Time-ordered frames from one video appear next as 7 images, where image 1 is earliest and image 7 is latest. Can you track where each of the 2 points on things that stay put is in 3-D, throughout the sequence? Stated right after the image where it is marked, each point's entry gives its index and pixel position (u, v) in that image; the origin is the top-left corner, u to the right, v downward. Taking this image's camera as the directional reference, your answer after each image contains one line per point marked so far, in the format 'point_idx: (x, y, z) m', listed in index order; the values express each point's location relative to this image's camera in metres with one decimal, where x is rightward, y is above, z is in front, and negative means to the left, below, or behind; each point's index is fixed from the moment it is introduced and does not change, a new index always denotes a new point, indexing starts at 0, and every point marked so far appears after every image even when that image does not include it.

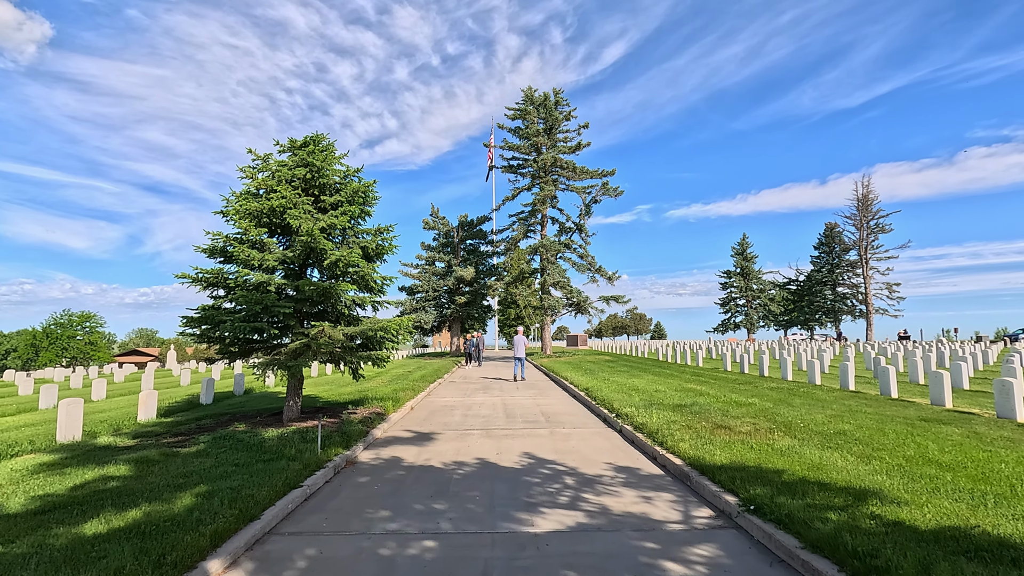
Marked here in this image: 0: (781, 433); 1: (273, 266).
0: (+4.0, -2.1, +7.7) m
1: (-4.2, +0.4, +9.2) m
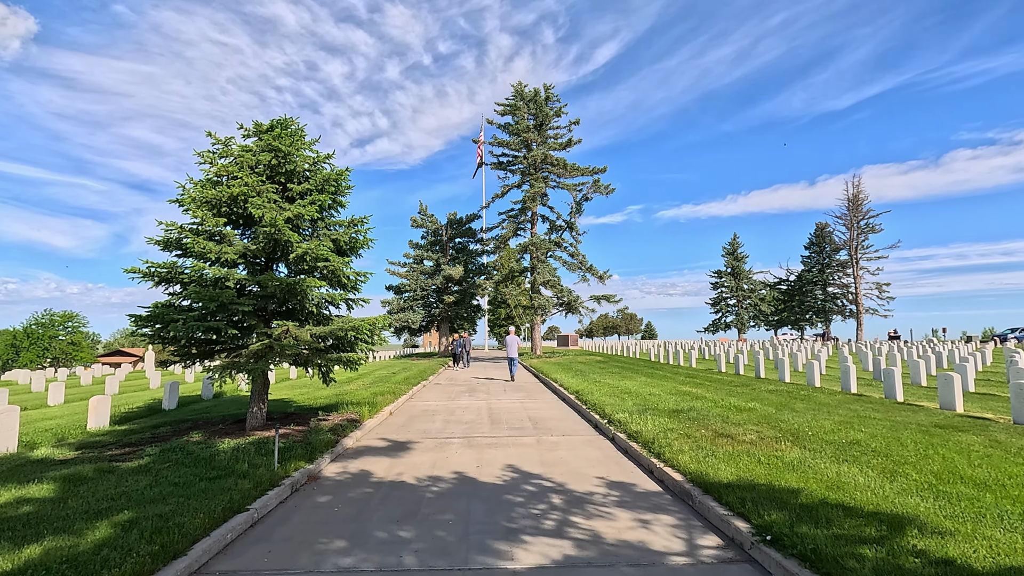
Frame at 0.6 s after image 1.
0: (+3.7, -2.1, +7.0) m
1: (-4.4, +0.4, +8.3) m
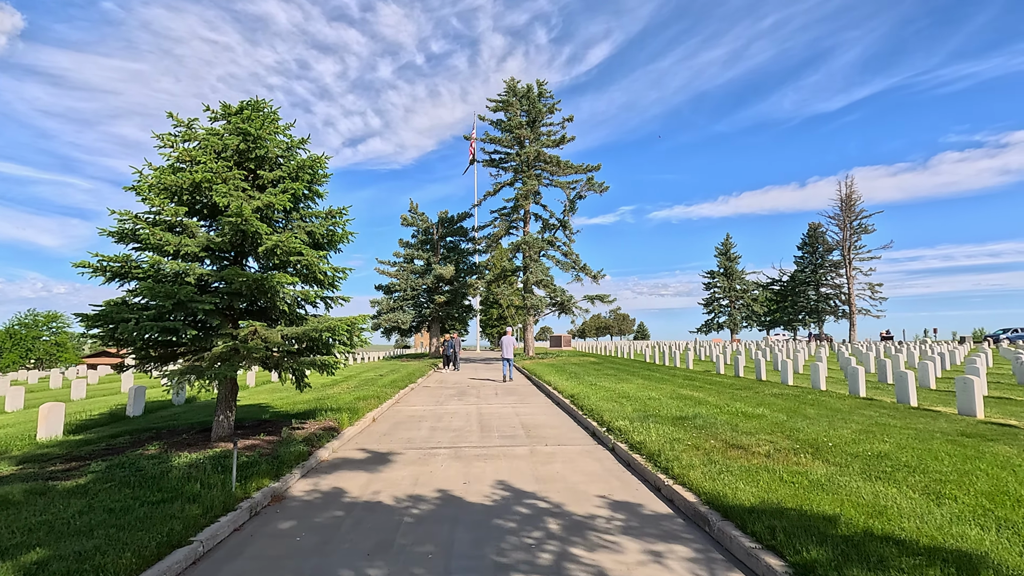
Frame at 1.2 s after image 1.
0: (+3.6, -2.0, +6.3) m
1: (-4.5, +0.5, +7.6) m
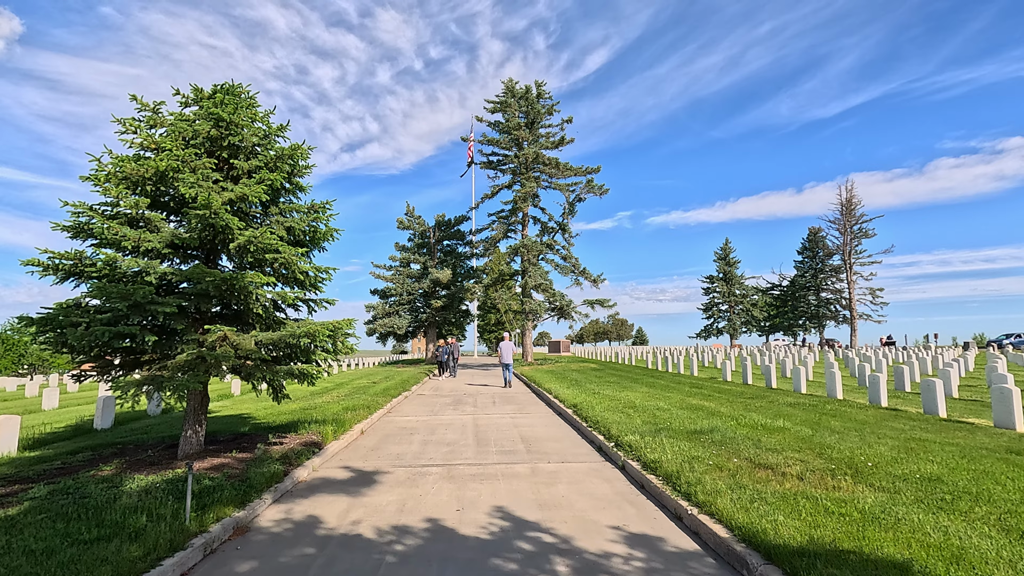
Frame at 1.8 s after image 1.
0: (+3.6, -2.0, +5.6) m
1: (-4.6, +0.5, +6.8) m
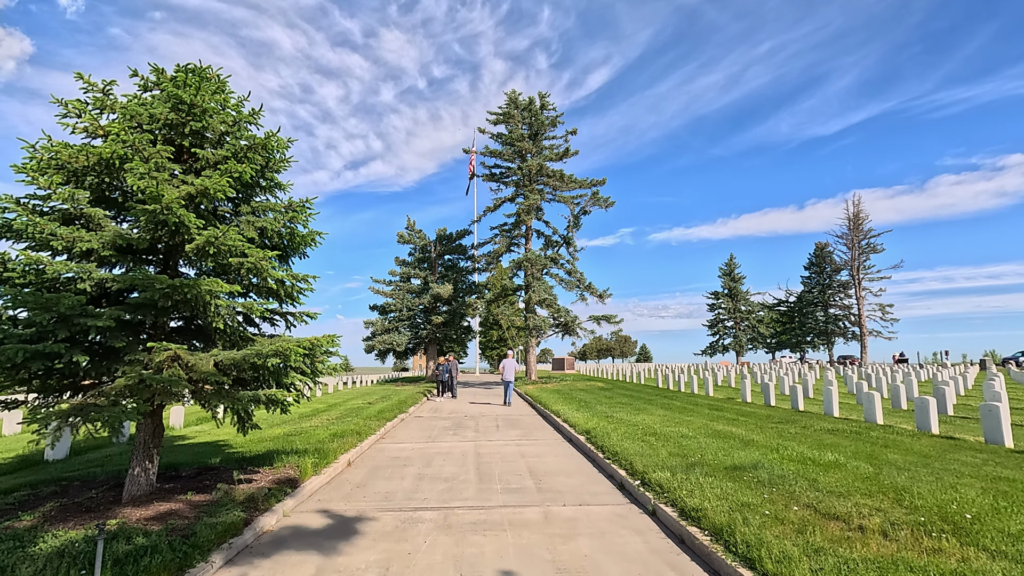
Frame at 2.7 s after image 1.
0: (+3.7, -2.1, +4.4) m
1: (-4.5, +0.4, +5.7) m
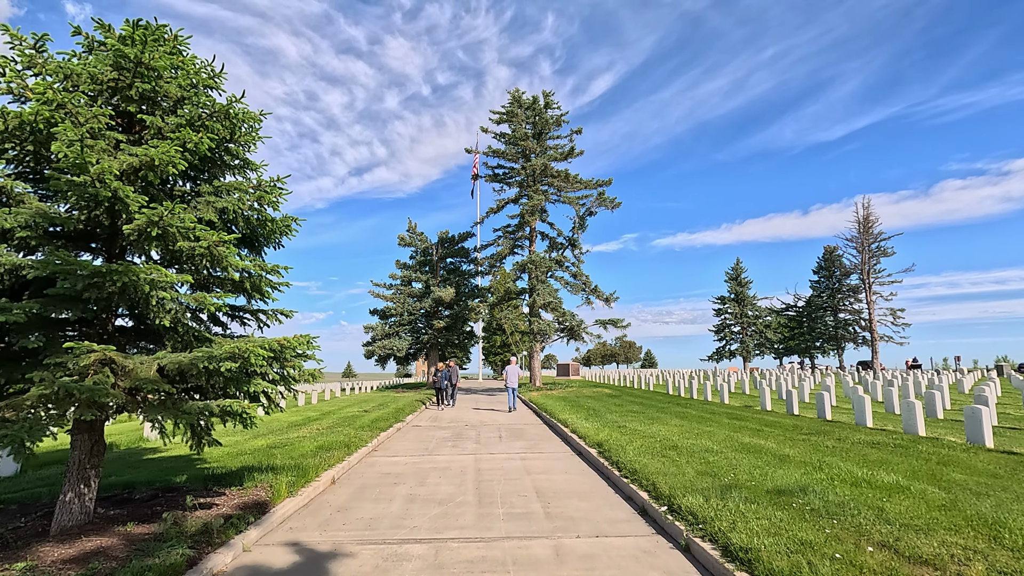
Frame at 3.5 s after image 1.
0: (+3.7, -2.0, +3.3) m
1: (-4.4, +0.5, +4.7) m
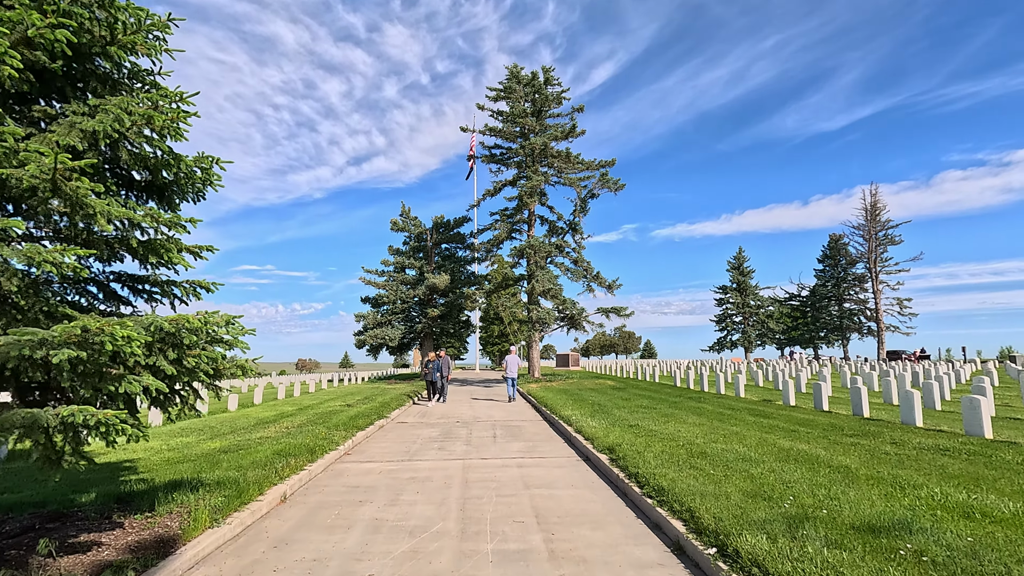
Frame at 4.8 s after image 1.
0: (+3.7, -1.7, +1.7) m
1: (-4.5, +0.8, +3.0) m
